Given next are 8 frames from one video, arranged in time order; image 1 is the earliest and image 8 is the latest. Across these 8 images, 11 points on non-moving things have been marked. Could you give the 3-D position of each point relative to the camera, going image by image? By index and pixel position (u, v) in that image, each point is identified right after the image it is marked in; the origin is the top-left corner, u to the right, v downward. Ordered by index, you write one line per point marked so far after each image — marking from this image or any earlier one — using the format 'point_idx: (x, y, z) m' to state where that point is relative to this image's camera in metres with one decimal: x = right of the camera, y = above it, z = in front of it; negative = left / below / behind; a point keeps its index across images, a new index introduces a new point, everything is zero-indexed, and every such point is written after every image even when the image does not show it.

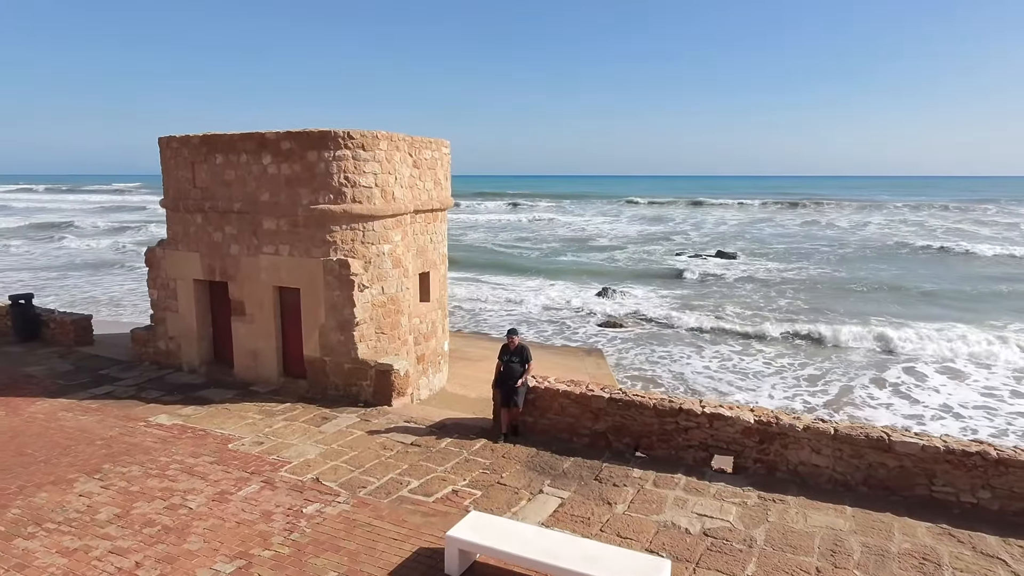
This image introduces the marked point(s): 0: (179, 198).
0: (-4.4, +1.2, +8.7) m
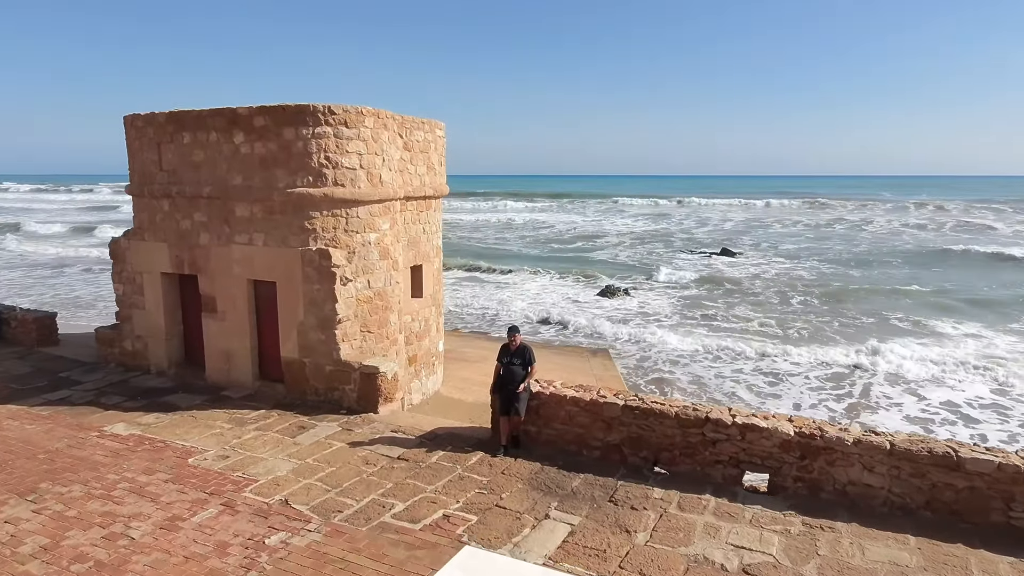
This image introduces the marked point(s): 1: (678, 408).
0: (-4.4, +1.3, +7.8) m
1: (+1.4, -1.0, +5.5) m
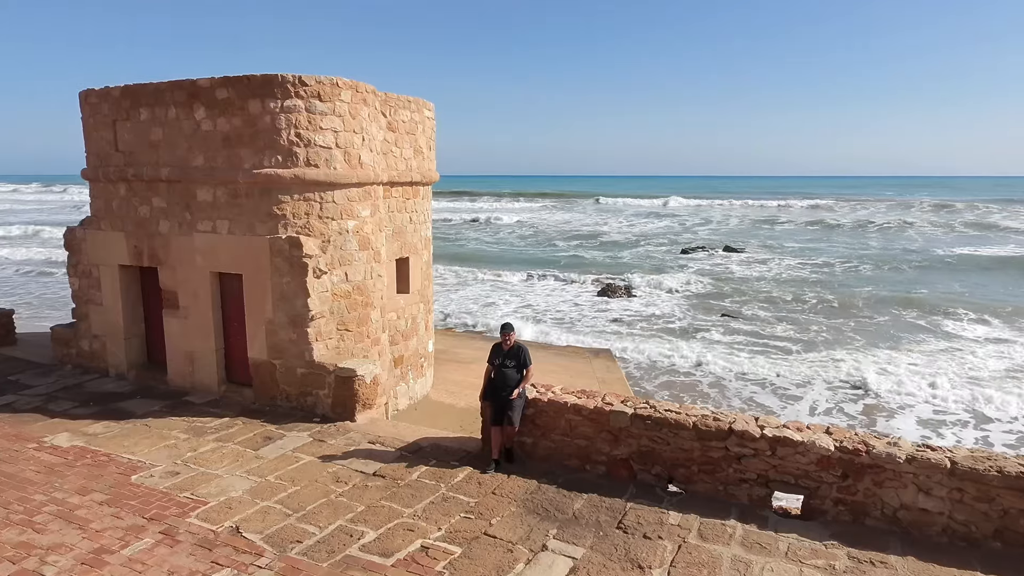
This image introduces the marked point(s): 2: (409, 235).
0: (-4.5, +1.3, +7.1) m
1: (+1.3, -0.9, +4.8) m
2: (-1.3, +0.7, +8.0) m
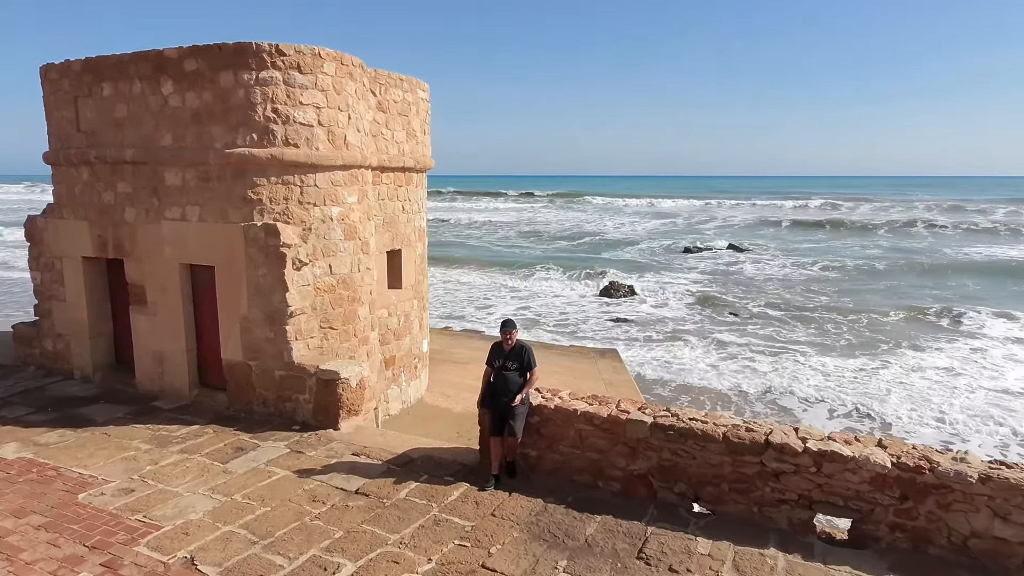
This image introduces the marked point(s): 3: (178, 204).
0: (-4.5, +1.4, +6.4) m
1: (+1.4, -0.9, +4.1) m
2: (-1.3, +0.7, +7.4) m
3: (-3.0, +0.8, +5.9) m
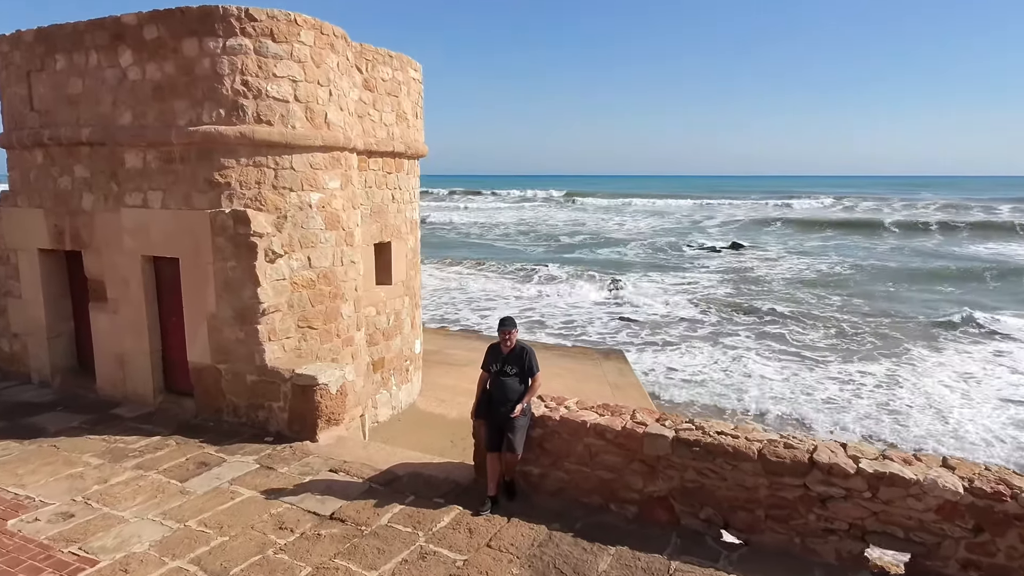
0: (-4.5, +1.4, +5.8) m
1: (+1.4, -0.8, +3.5) m
2: (-1.3, +0.8, +6.8) m
3: (-3.0, +0.8, +5.3) m
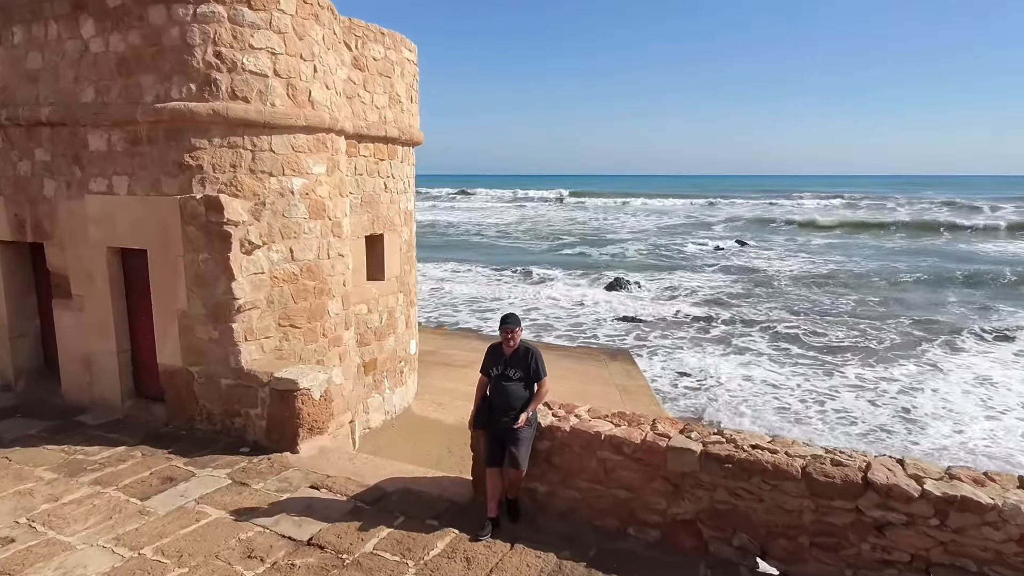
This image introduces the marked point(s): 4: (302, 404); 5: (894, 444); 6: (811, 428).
0: (-4.4, +1.5, +5.4) m
1: (+1.4, -0.8, +3.0) m
2: (-1.3, +0.8, +6.3) m
3: (-3.0, +0.8, +4.8) m
4: (-1.4, -0.8, +4.4) m
5: (+4.8, -1.9, +8.2) m
6: (+4.0, -1.7, +8.6) m
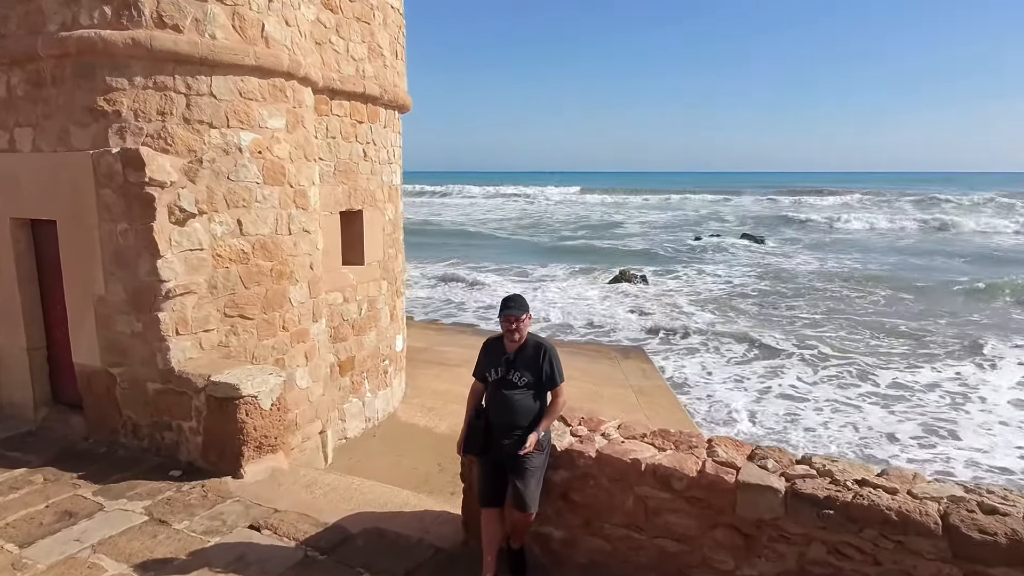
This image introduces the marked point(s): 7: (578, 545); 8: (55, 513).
0: (-4.4, +1.6, +4.4) m
1: (+1.4, -0.7, +2.1) m
2: (-1.2, +0.9, +5.4) m
3: (-3.0, +0.9, +3.8) m
4: (-1.4, -0.7, +3.4) m
5: (+4.8, -1.7, +7.3) m
6: (+4.0, -1.6, +7.7) m
7: (+0.3, -1.0, +2.6) m
8: (-2.2, -1.1, +3.1) m
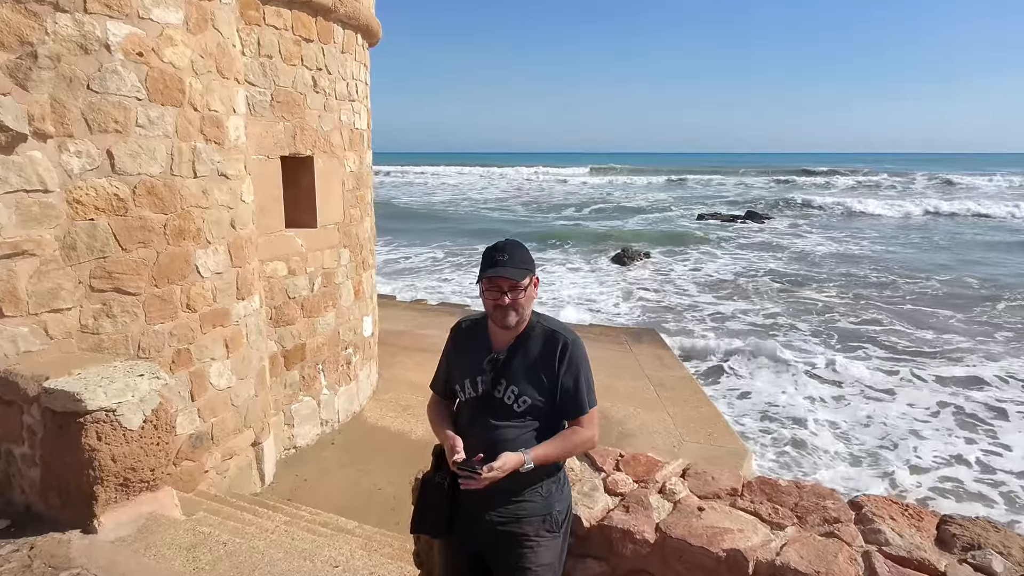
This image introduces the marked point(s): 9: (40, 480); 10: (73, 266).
0: (-4.5, +1.8, +3.2) m
1: (+1.4, -0.6, +1.0) m
2: (-1.3, +1.1, +4.2) m
3: (-3.0, +1.1, +2.6) m
4: (-1.4, -0.5, +2.3) m
5: (+4.8, -1.5, +6.2) m
6: (+3.9, -1.3, +6.6) m
7: (+0.2, -0.9, +1.4) m
8: (-2.2, -0.9, +2.0) m
9: (-1.7, -0.7, +2.4) m
10: (-1.8, +0.1, +2.6) m
